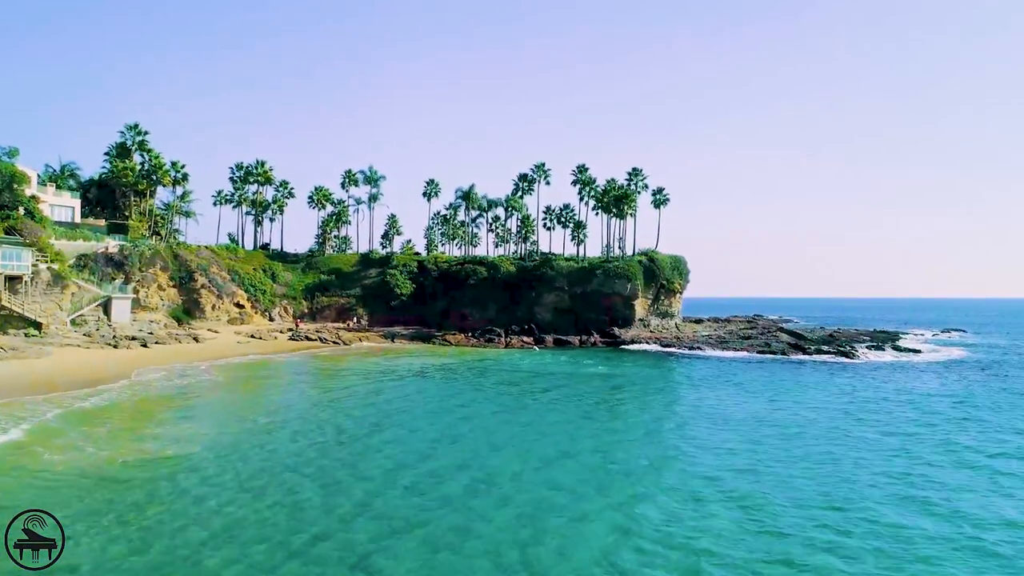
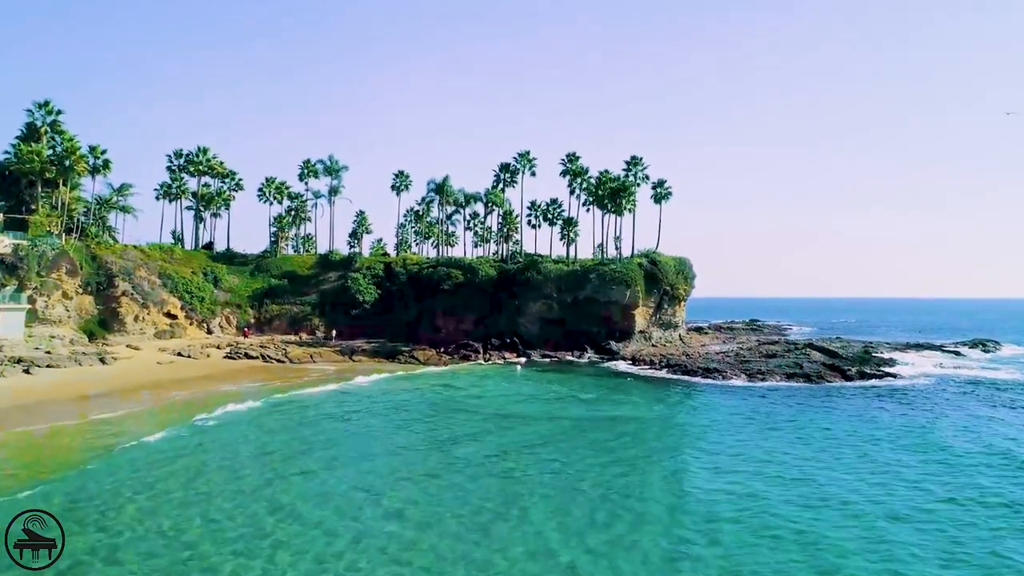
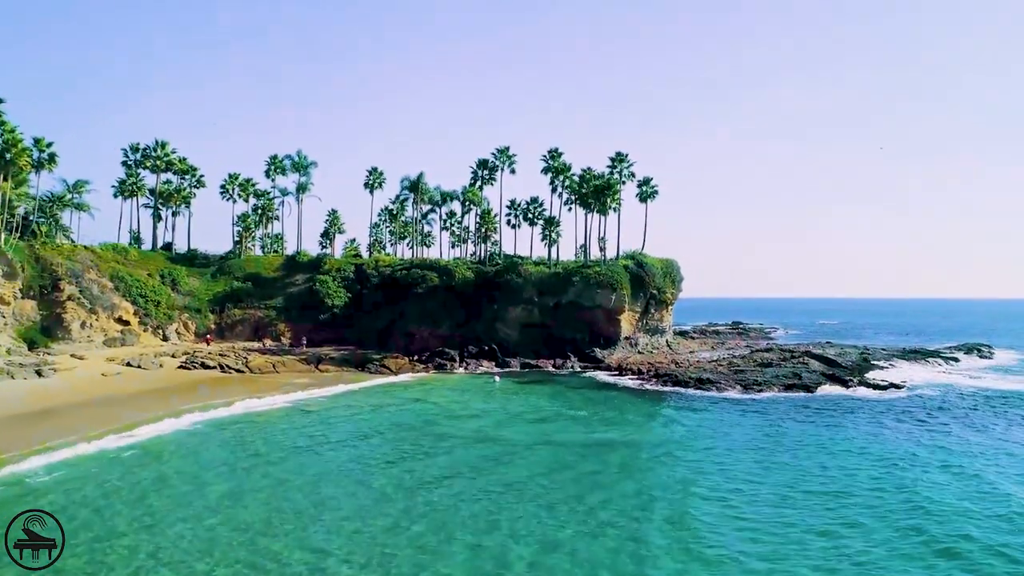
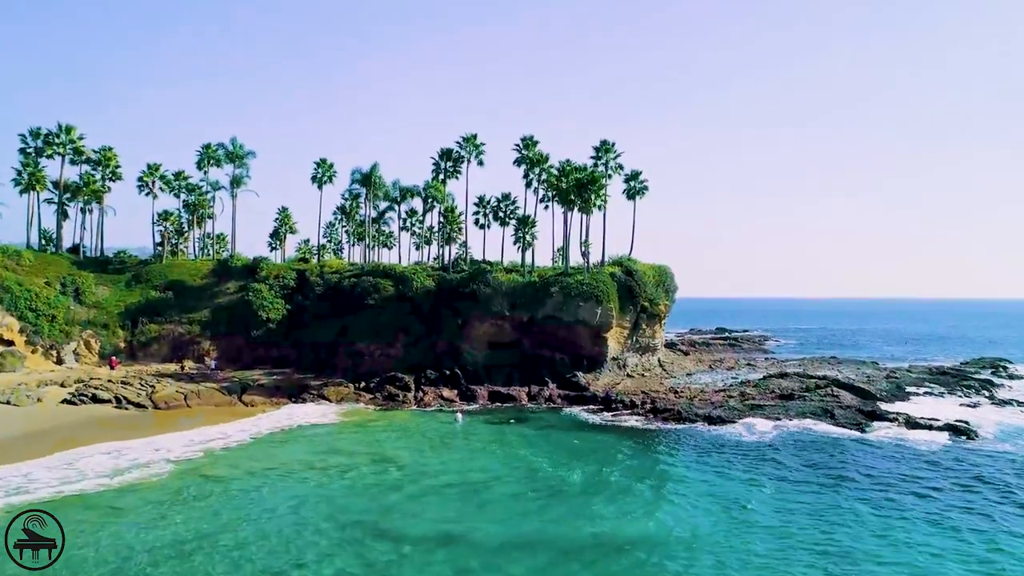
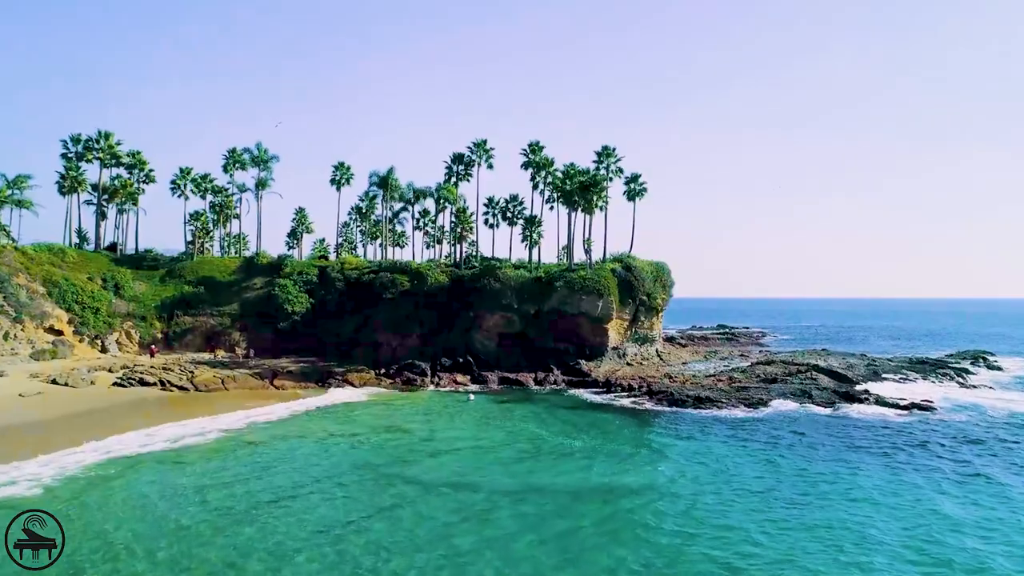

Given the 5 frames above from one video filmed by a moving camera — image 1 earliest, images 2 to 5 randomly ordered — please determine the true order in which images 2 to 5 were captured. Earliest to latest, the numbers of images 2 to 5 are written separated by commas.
2, 3, 5, 4
